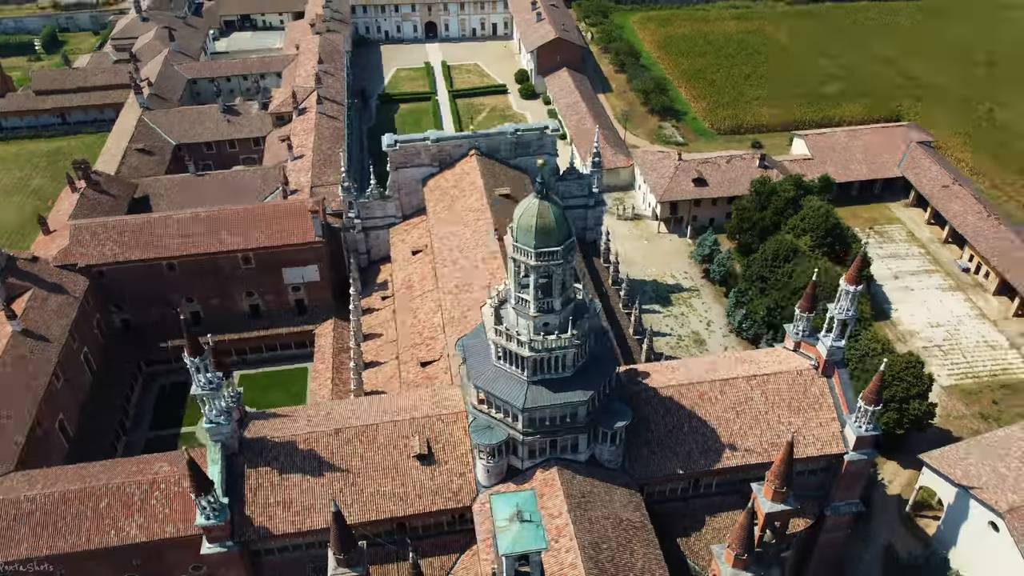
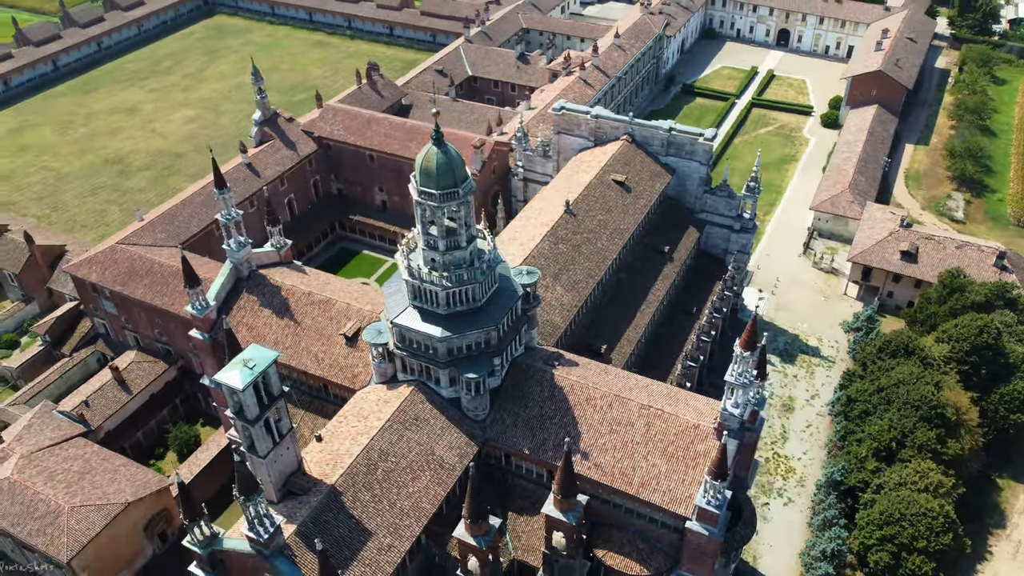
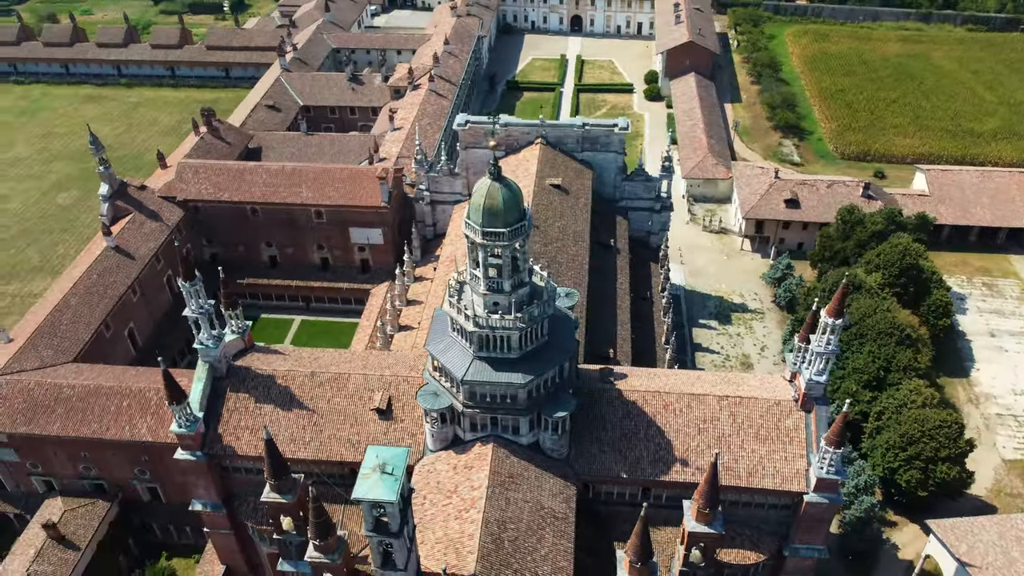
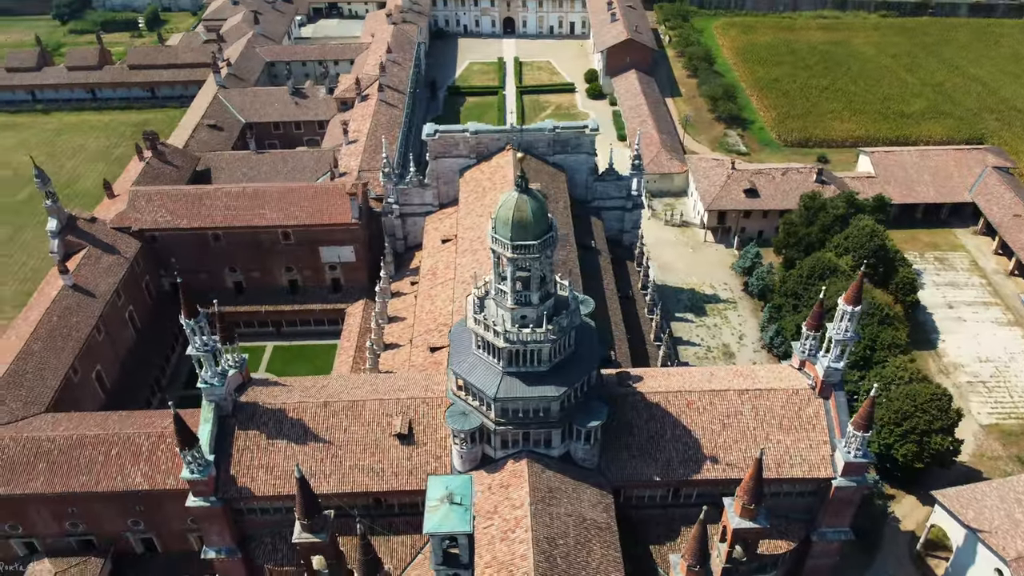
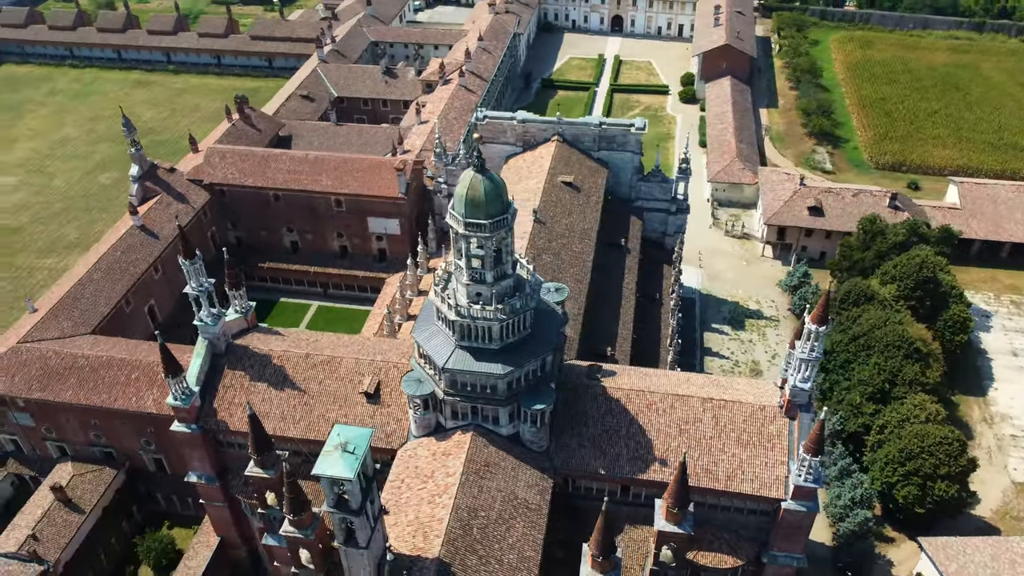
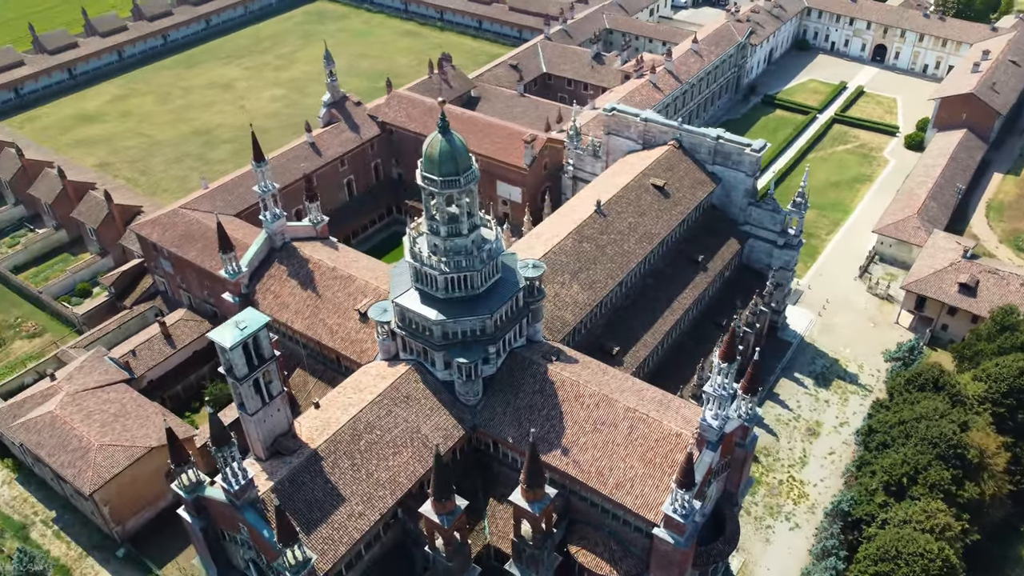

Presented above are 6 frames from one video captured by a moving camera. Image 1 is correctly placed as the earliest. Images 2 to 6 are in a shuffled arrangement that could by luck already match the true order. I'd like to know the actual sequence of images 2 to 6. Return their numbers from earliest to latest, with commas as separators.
4, 3, 5, 2, 6
